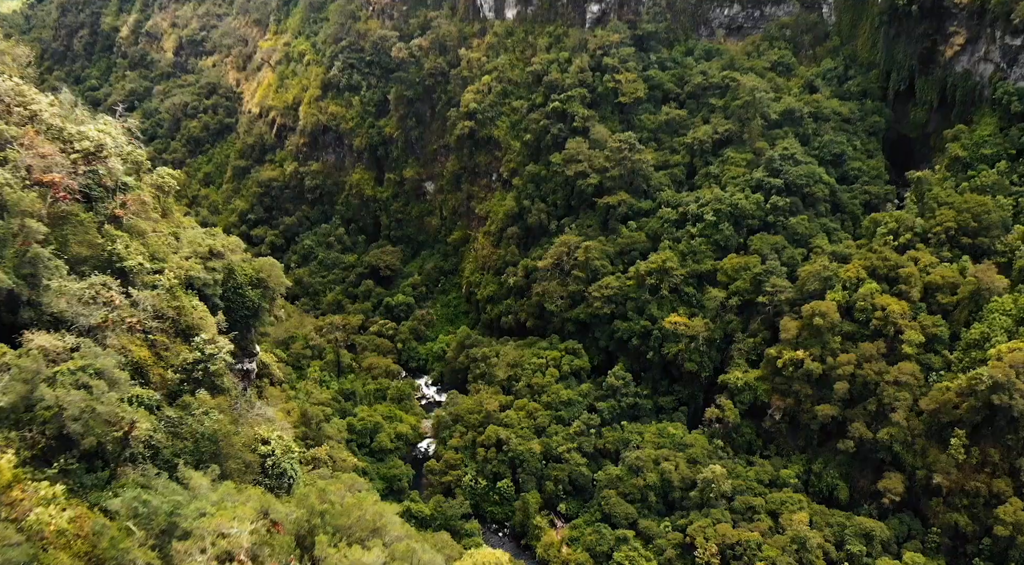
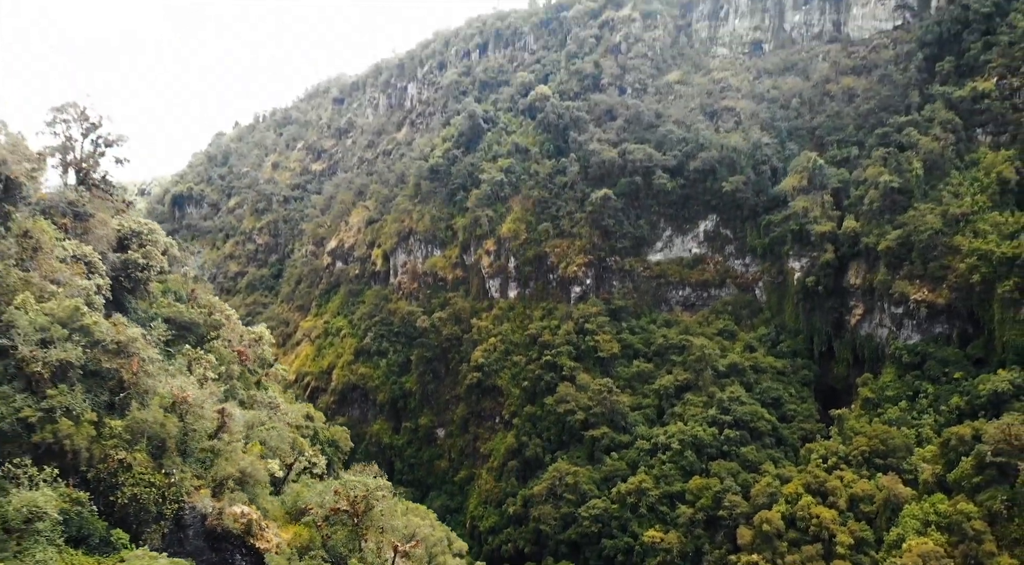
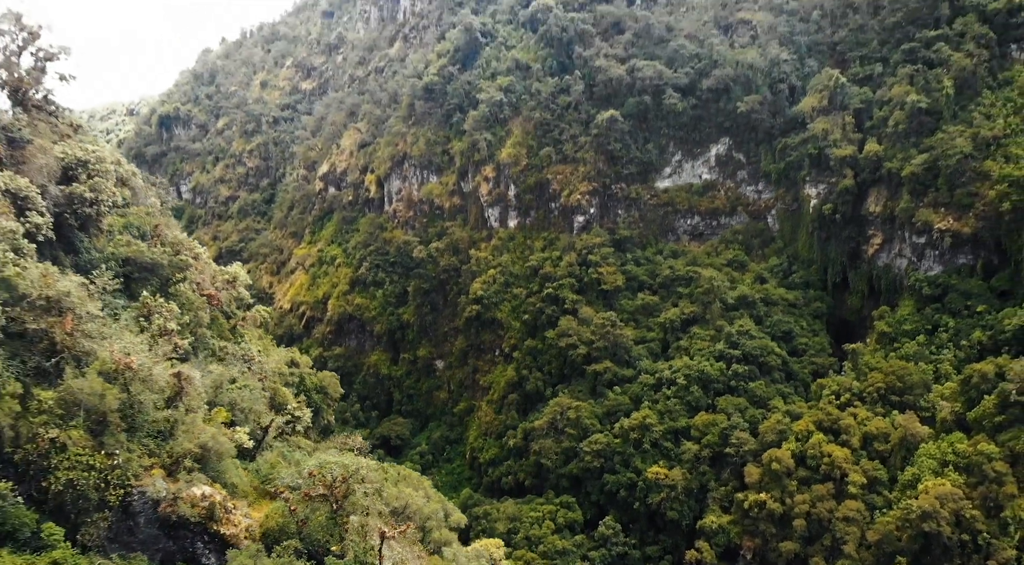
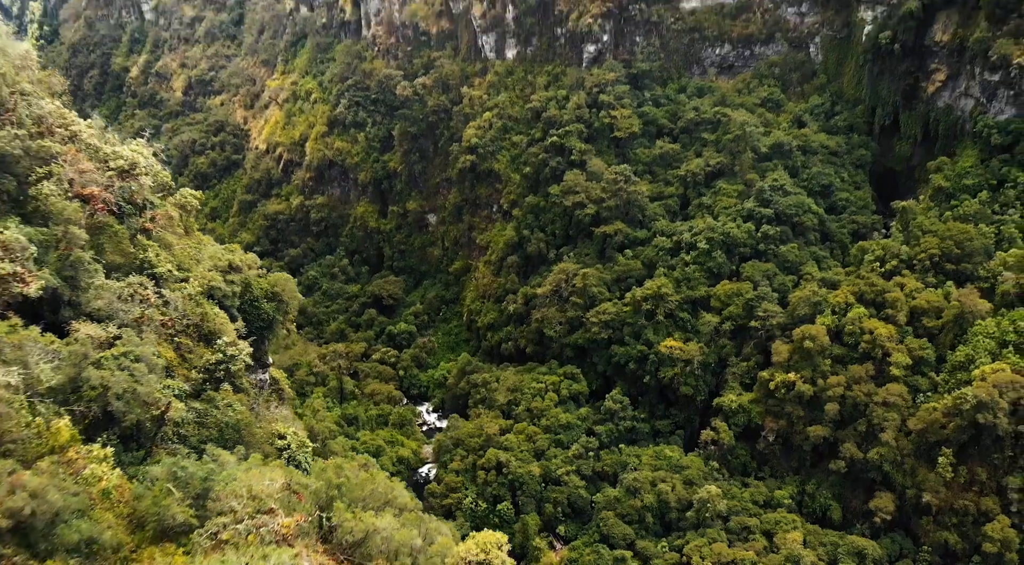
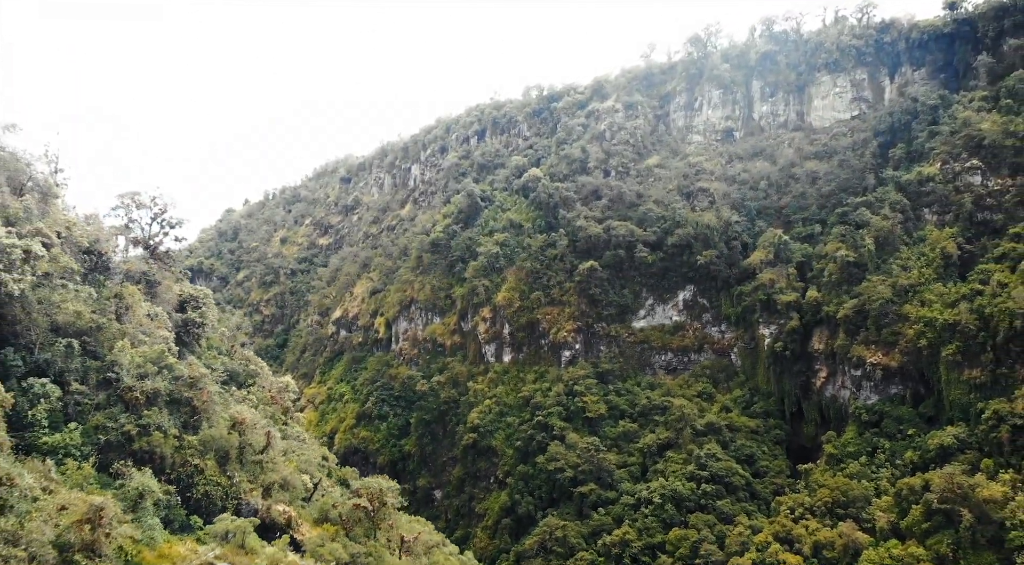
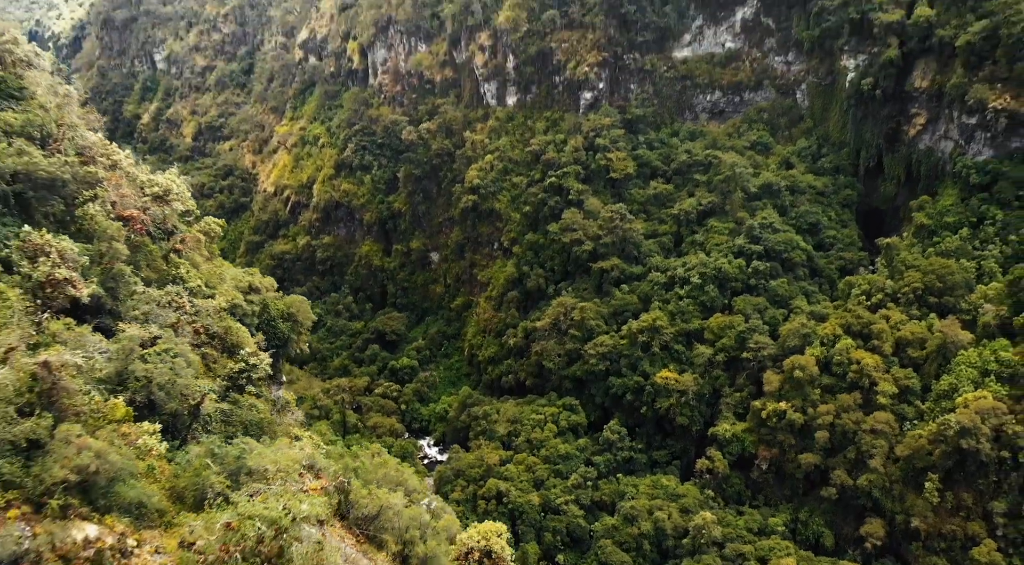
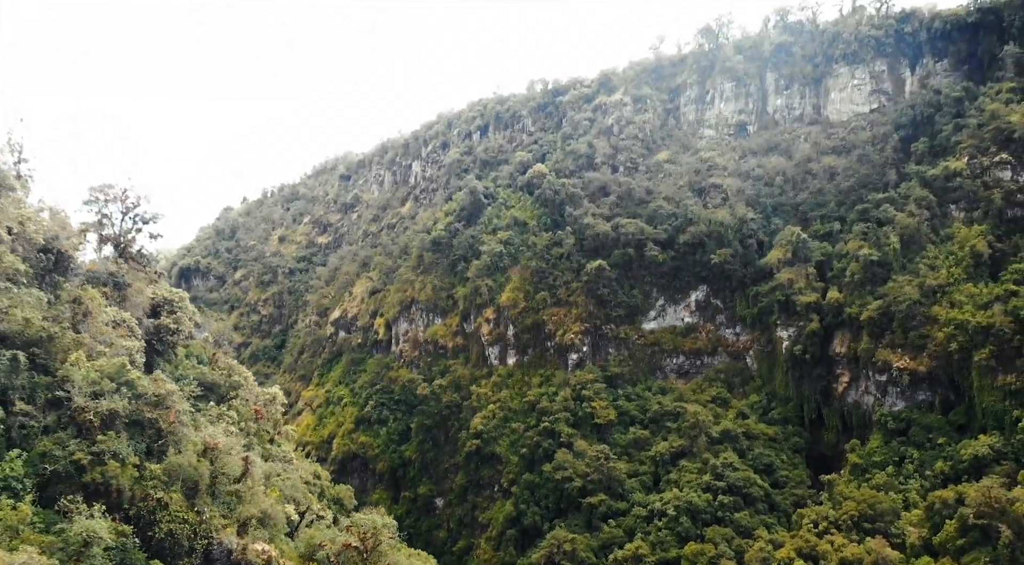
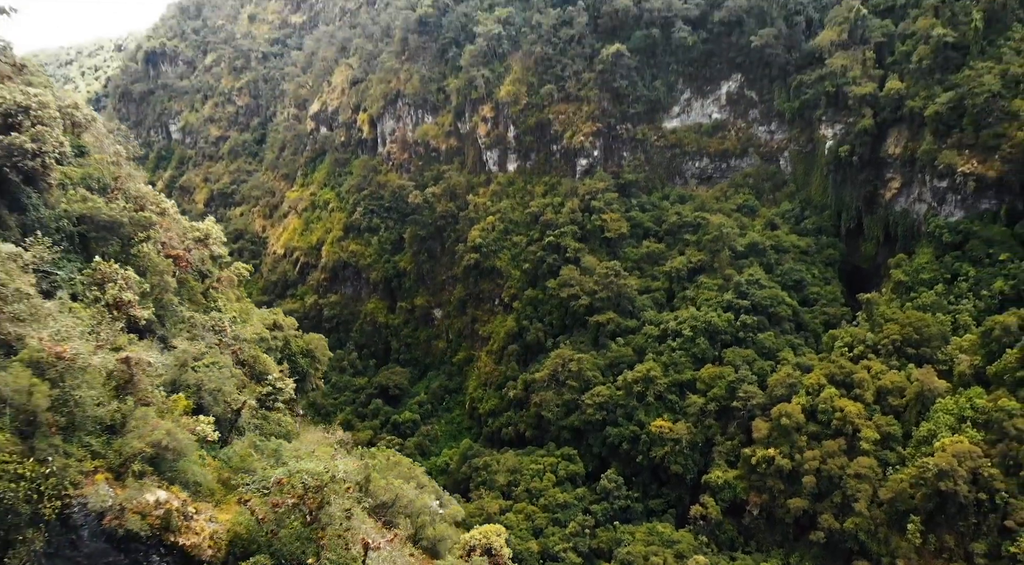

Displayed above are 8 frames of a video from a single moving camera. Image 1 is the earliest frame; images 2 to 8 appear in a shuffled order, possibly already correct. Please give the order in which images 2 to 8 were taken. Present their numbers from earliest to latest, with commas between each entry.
4, 6, 8, 3, 2, 7, 5
